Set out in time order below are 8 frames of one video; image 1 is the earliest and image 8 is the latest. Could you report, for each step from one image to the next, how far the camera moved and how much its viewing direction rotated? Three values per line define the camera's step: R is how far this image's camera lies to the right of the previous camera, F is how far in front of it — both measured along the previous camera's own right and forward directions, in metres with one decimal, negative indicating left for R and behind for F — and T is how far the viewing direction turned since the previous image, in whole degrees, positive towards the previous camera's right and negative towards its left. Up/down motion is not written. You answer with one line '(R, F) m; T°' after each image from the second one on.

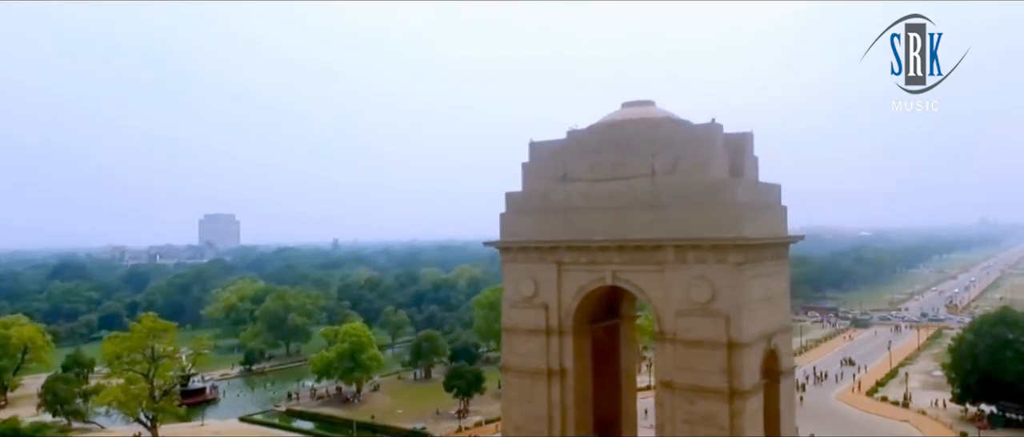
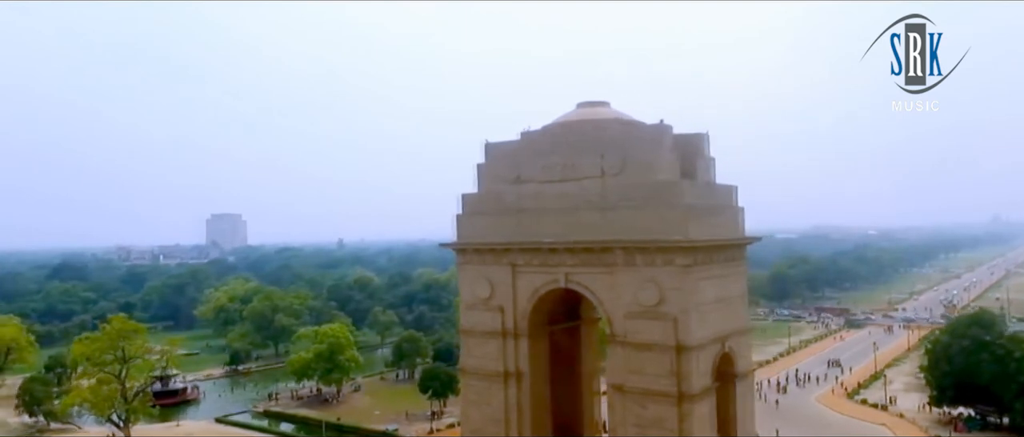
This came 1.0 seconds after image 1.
(+1.3, +0.1) m; -1°
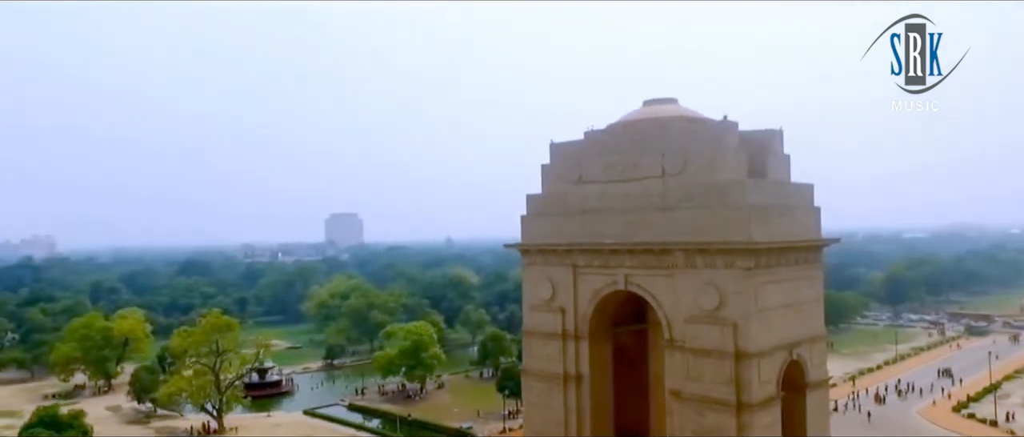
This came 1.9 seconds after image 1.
(+1.2, +0.2) m; -8°
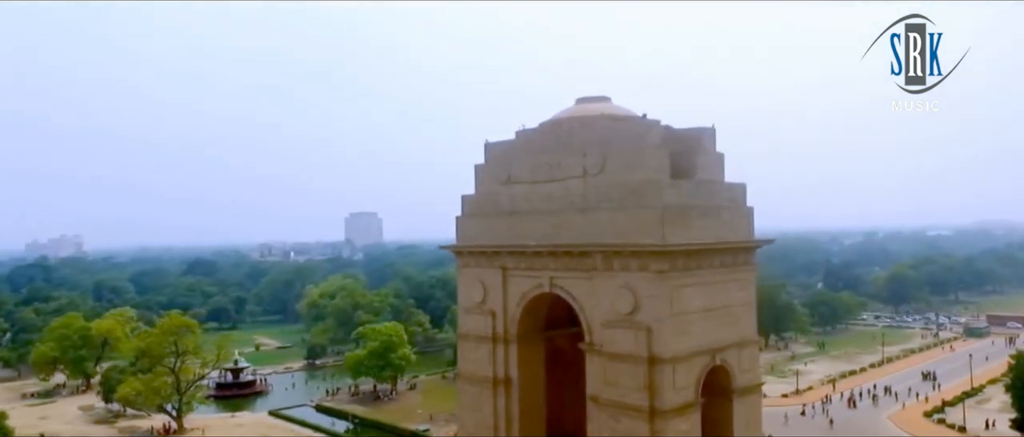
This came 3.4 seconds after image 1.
(+2.3, +0.3) m; -2°
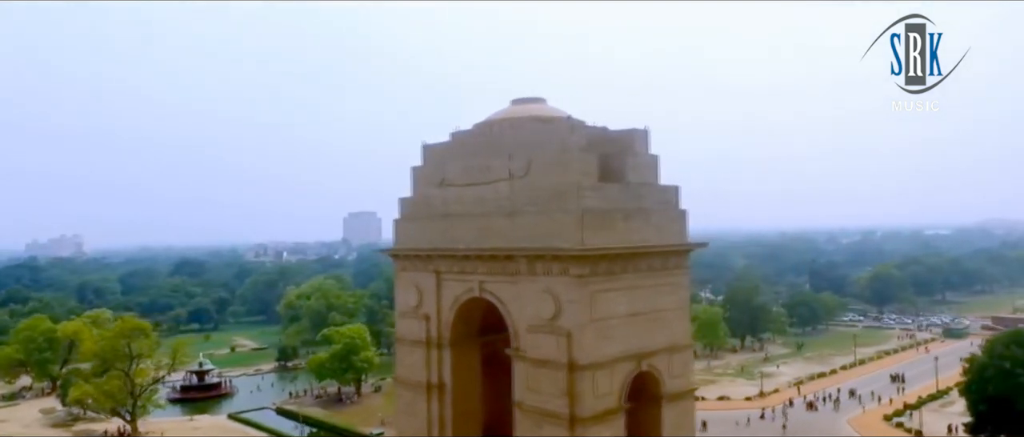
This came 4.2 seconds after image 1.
(+1.6, +0.2) m; 0°
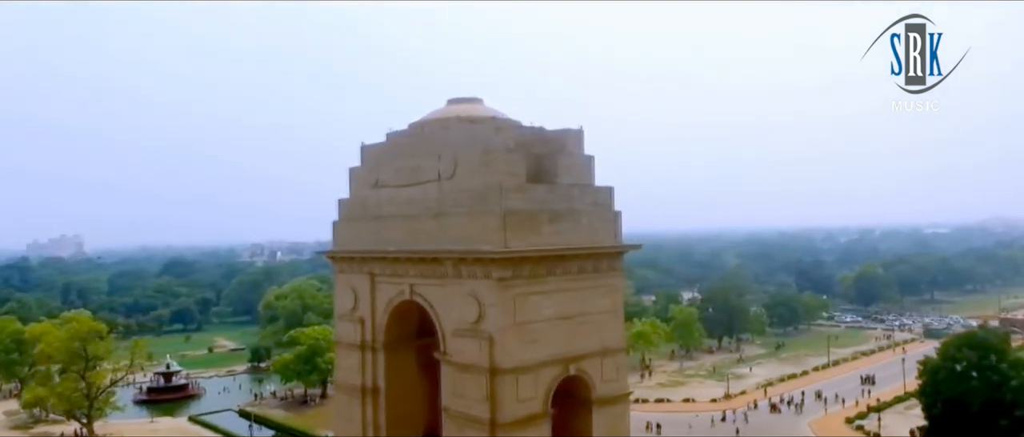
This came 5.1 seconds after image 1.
(+1.6, +0.2) m; 0°
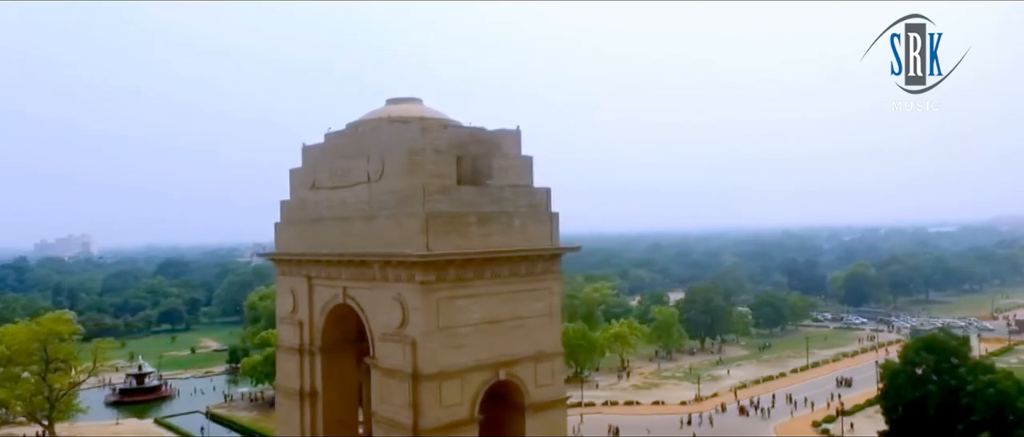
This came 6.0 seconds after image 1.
(+1.6, +0.3) m; -1°
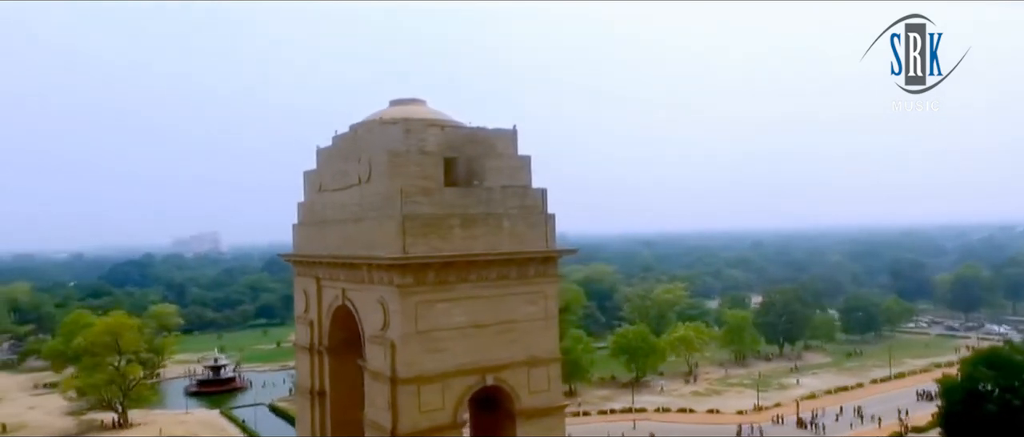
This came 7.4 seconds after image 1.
(+2.4, +0.6) m; -9°
